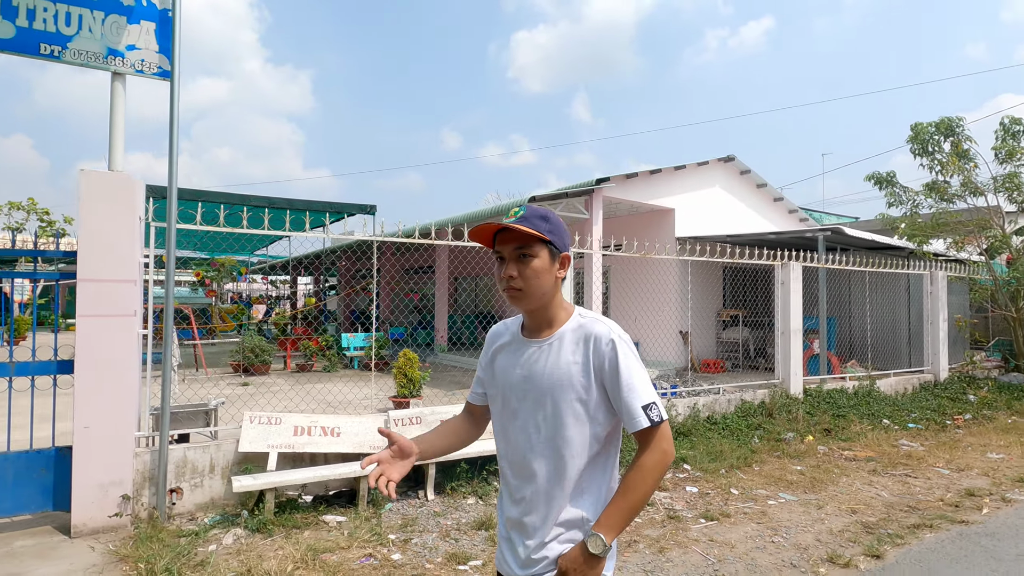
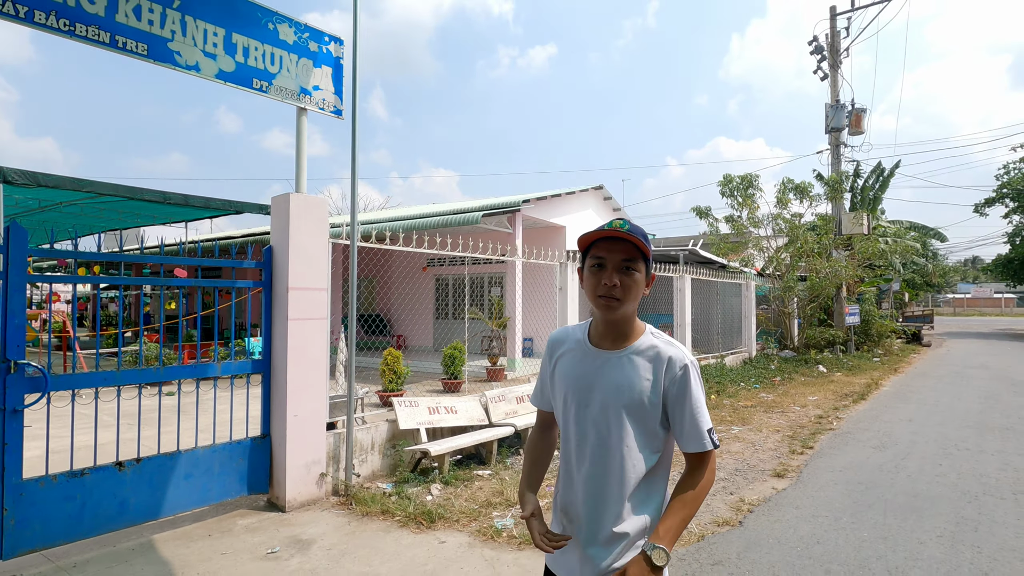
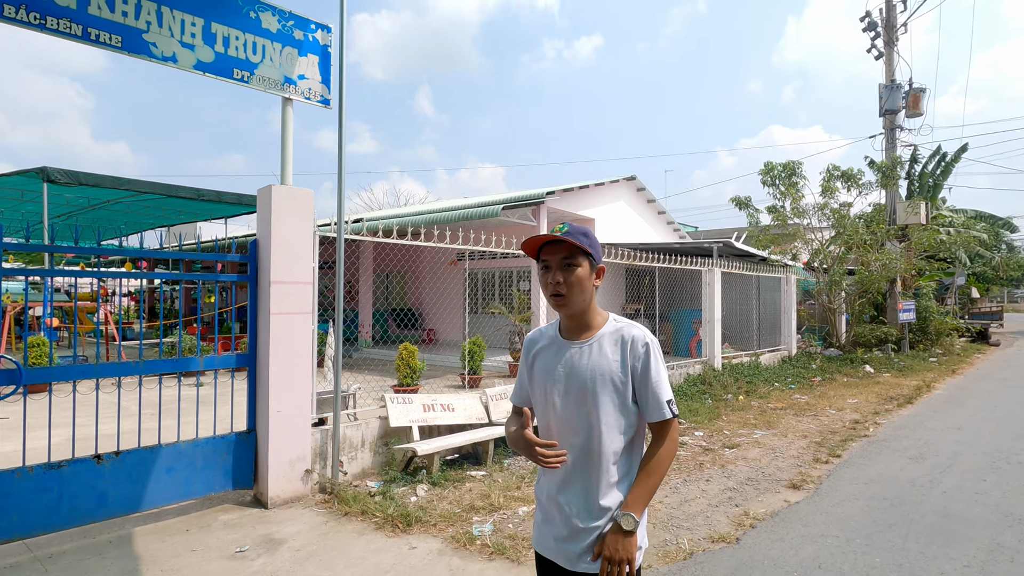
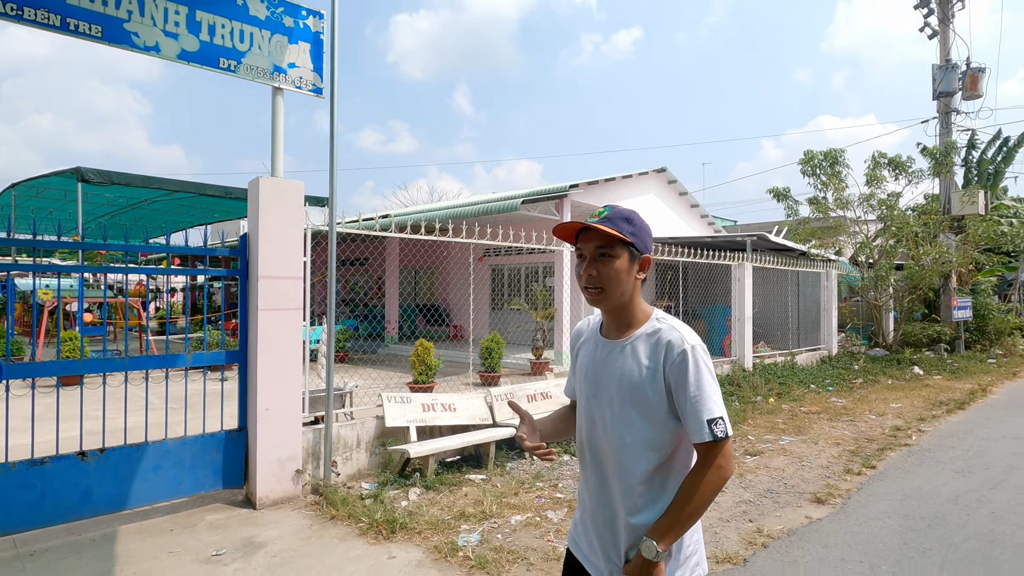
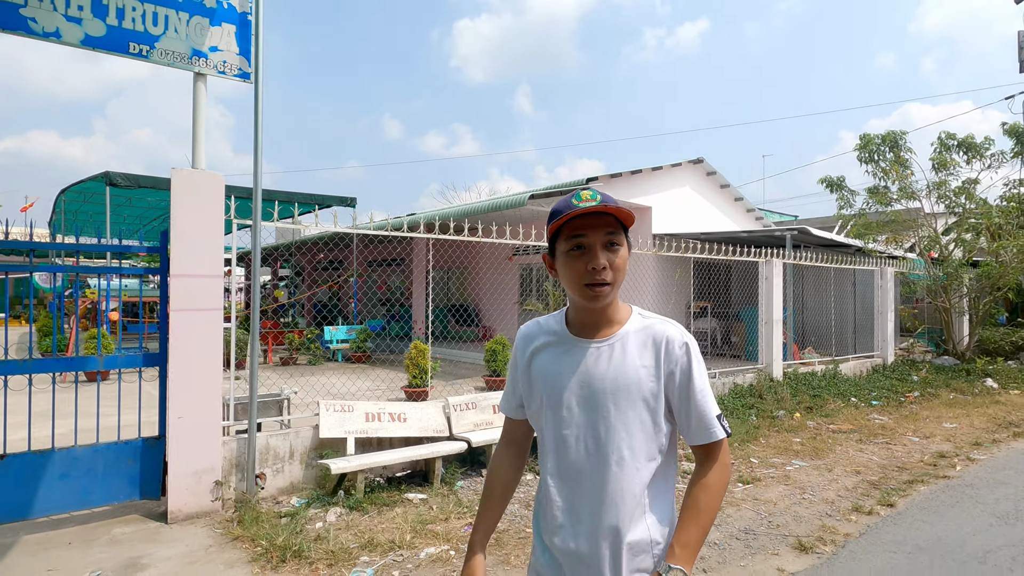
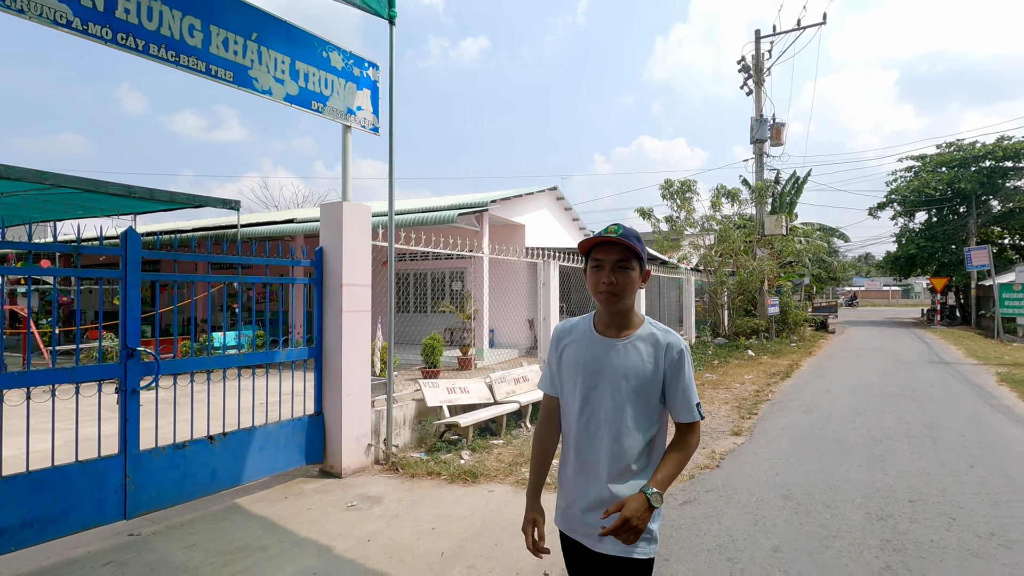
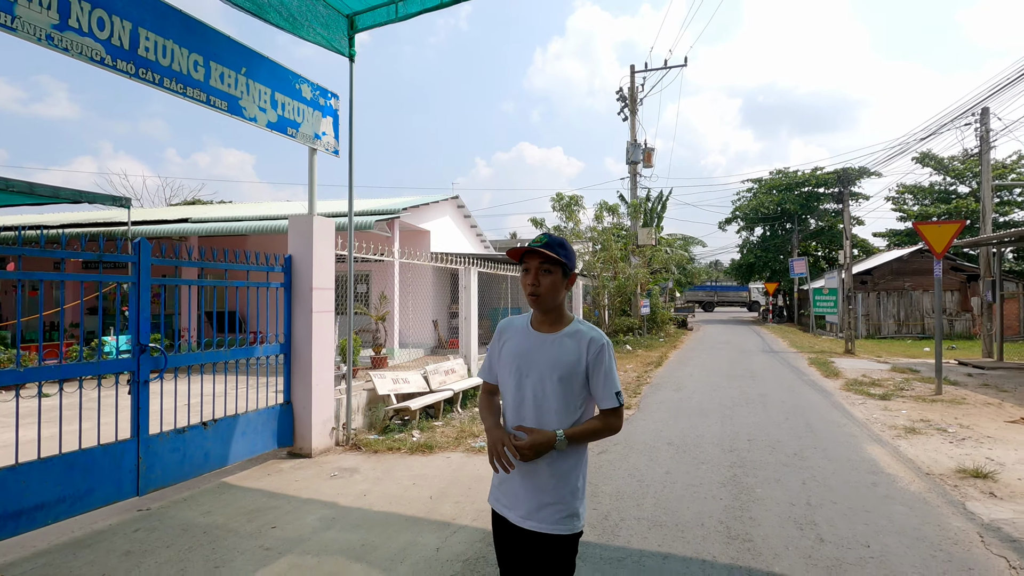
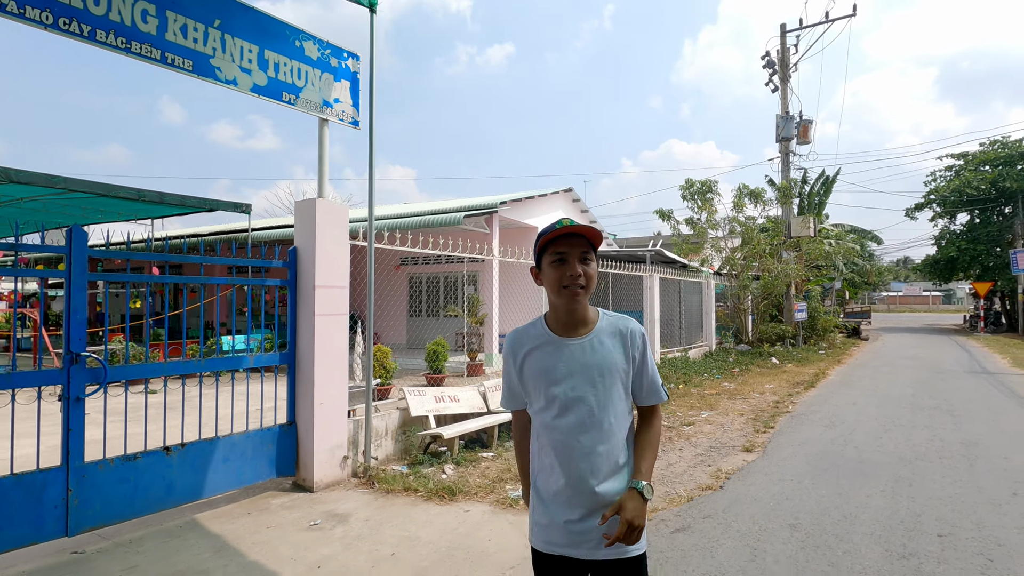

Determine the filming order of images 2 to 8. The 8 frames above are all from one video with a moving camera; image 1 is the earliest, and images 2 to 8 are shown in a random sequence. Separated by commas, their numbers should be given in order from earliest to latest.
5, 4, 3, 2, 8, 6, 7
